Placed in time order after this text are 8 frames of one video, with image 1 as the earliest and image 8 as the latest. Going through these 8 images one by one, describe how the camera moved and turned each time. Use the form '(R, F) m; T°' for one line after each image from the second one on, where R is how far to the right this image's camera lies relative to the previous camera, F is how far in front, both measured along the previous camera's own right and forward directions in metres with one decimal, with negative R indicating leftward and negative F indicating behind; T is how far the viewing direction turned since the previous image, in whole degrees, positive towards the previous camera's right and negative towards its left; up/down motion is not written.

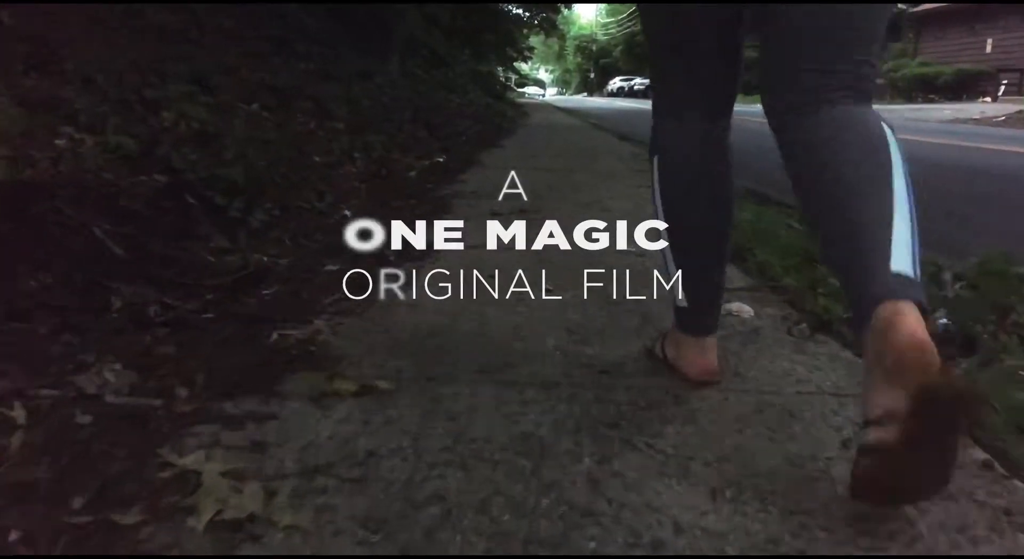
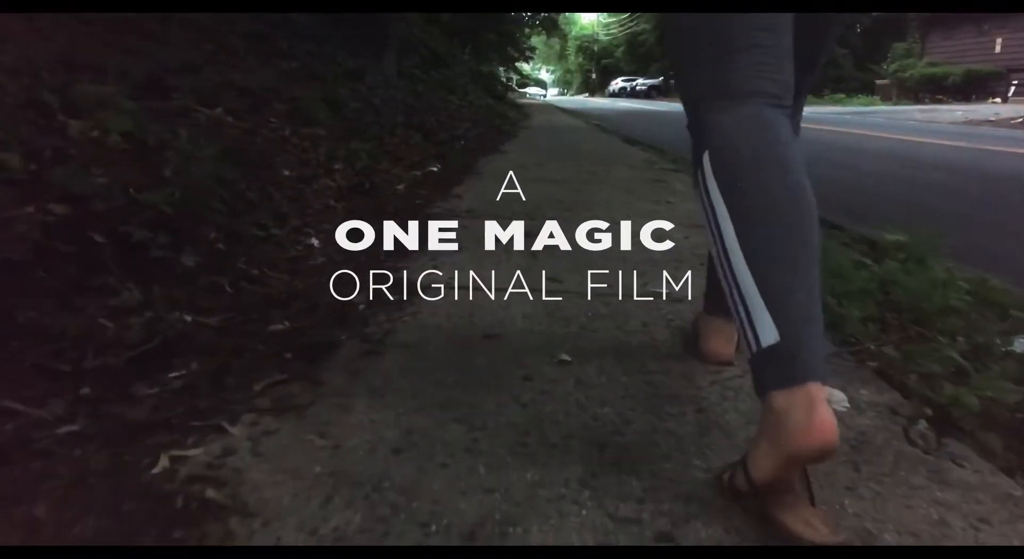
(0.0, +0.7) m; 0°
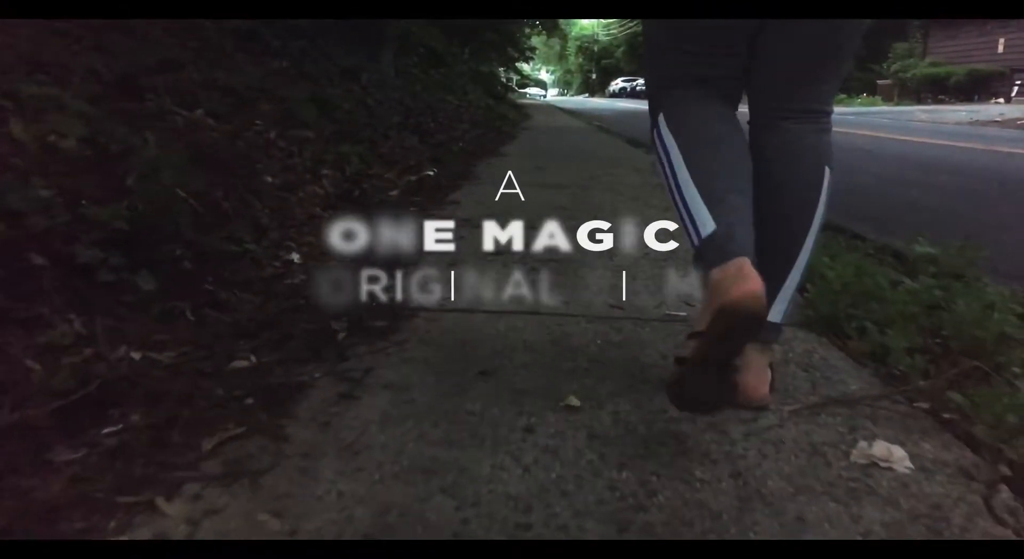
(0.0, +0.3) m; 0°
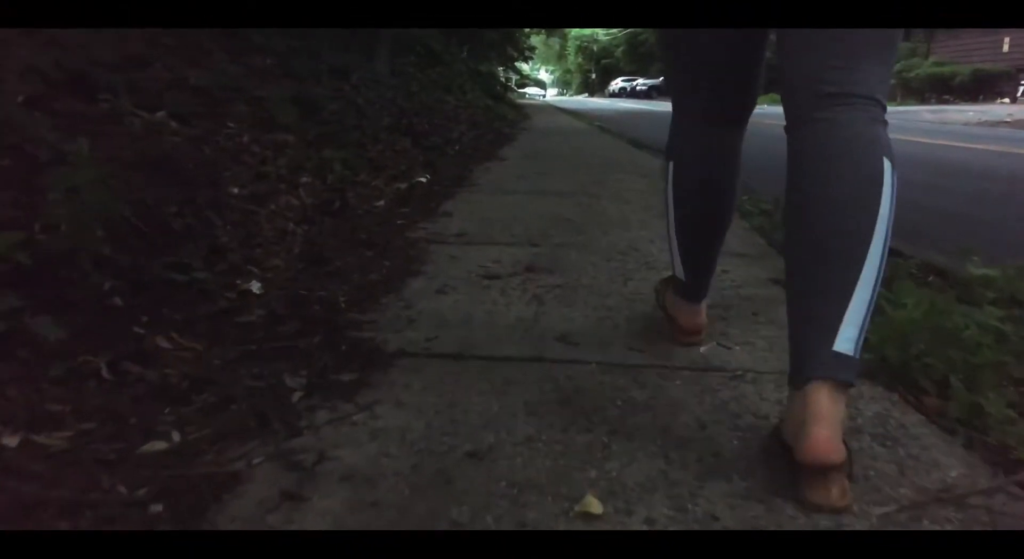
(0.0, +0.4) m; 0°
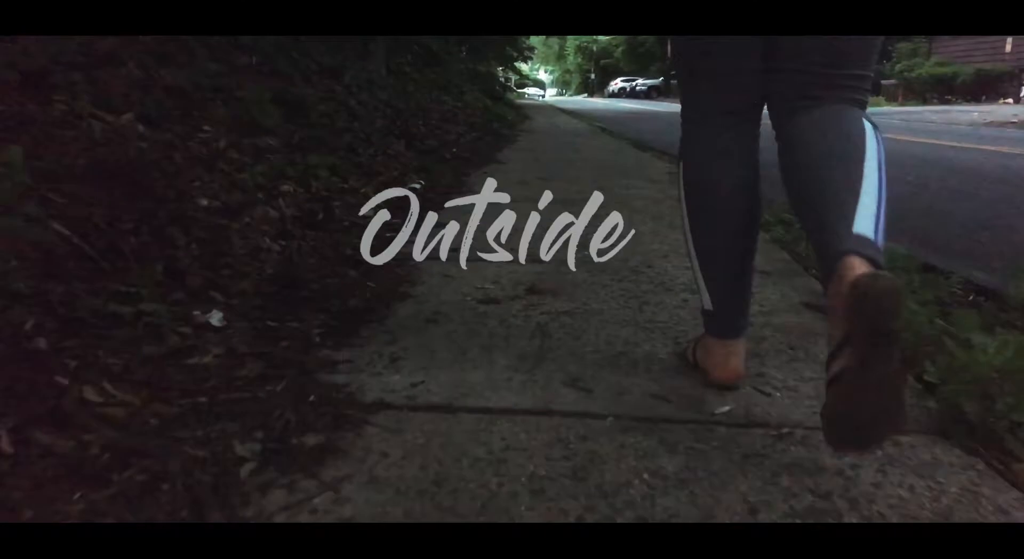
(0.0, +0.3) m; 0°
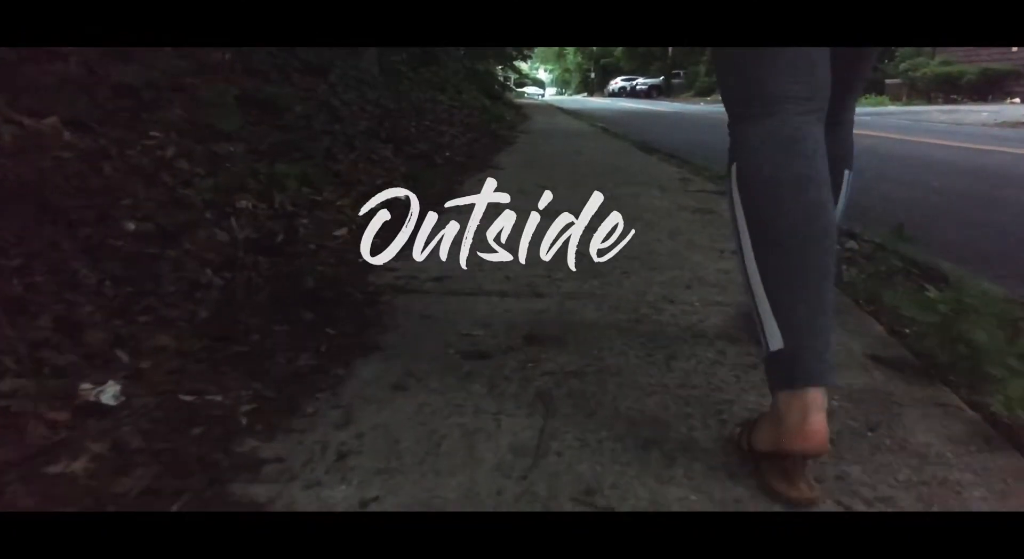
(0.0, +0.5) m; 0°
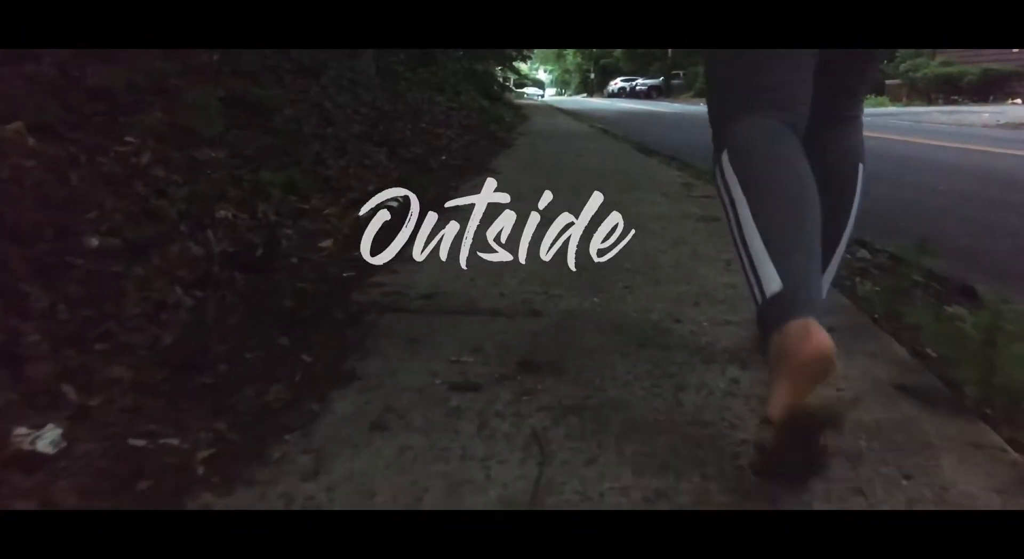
(0.0, +0.2) m; 0°
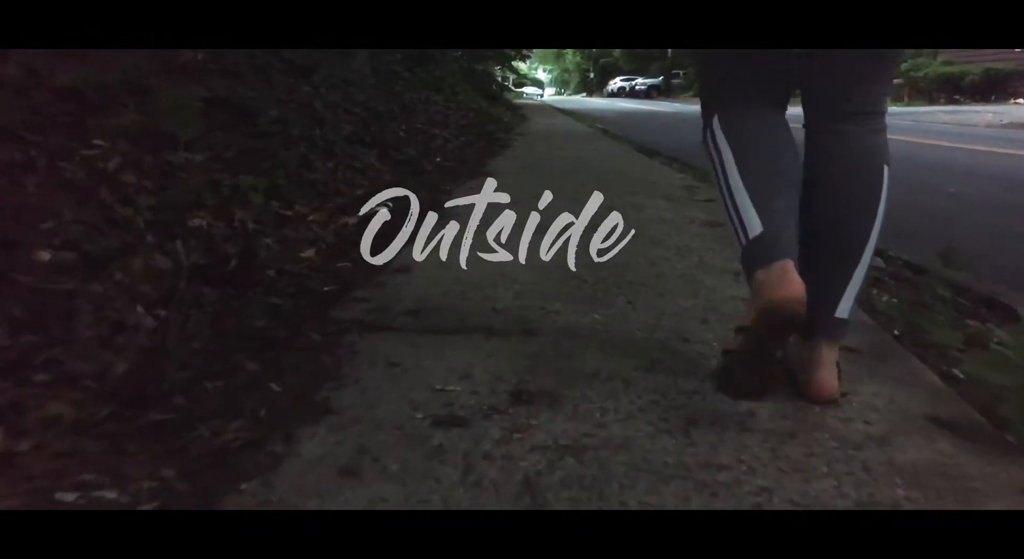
(0.0, +0.2) m; 0°
